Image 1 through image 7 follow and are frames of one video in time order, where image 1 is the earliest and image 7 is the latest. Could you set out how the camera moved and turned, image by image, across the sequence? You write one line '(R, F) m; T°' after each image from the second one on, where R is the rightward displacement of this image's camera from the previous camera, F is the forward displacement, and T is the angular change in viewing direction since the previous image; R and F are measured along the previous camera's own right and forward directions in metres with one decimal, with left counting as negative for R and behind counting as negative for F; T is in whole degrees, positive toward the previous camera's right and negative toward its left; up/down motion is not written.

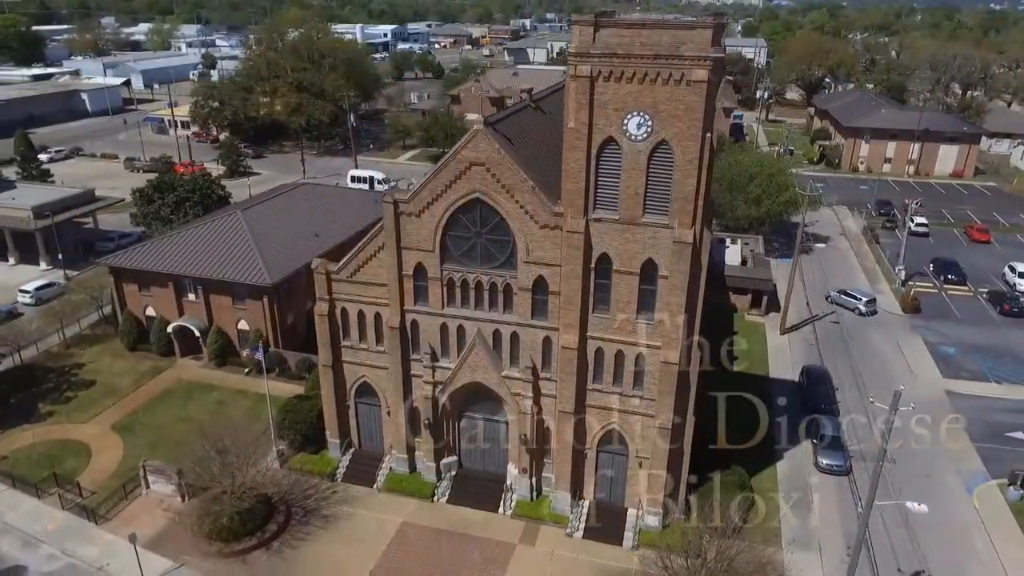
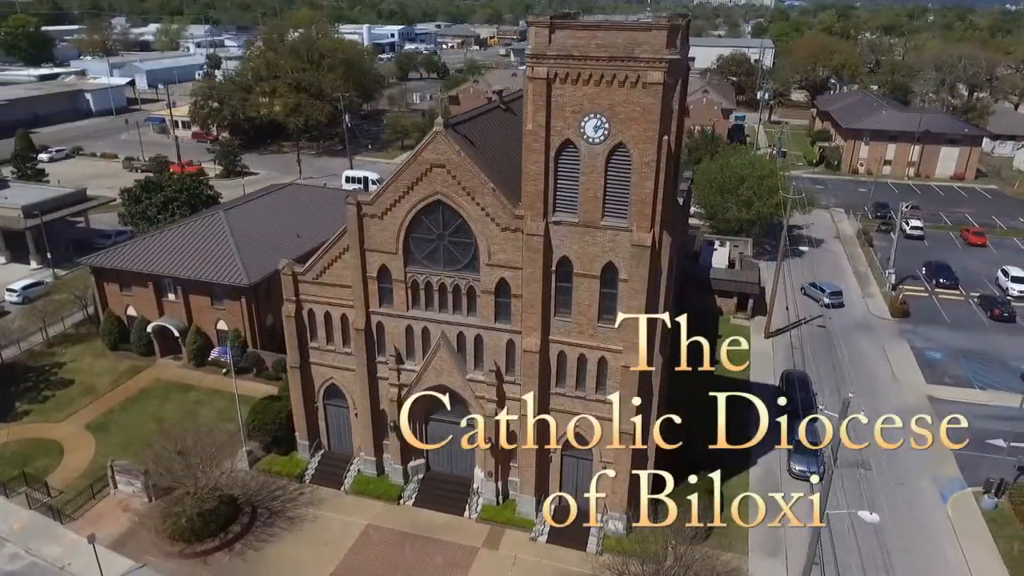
(+1.7, +0.2) m; -1°
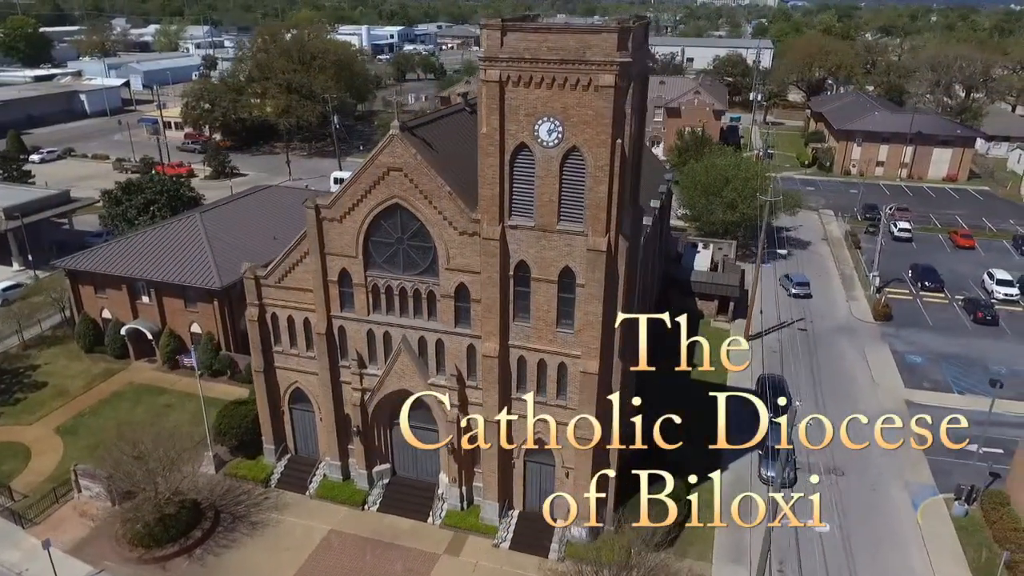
(+1.6, +0.2) m; 0°
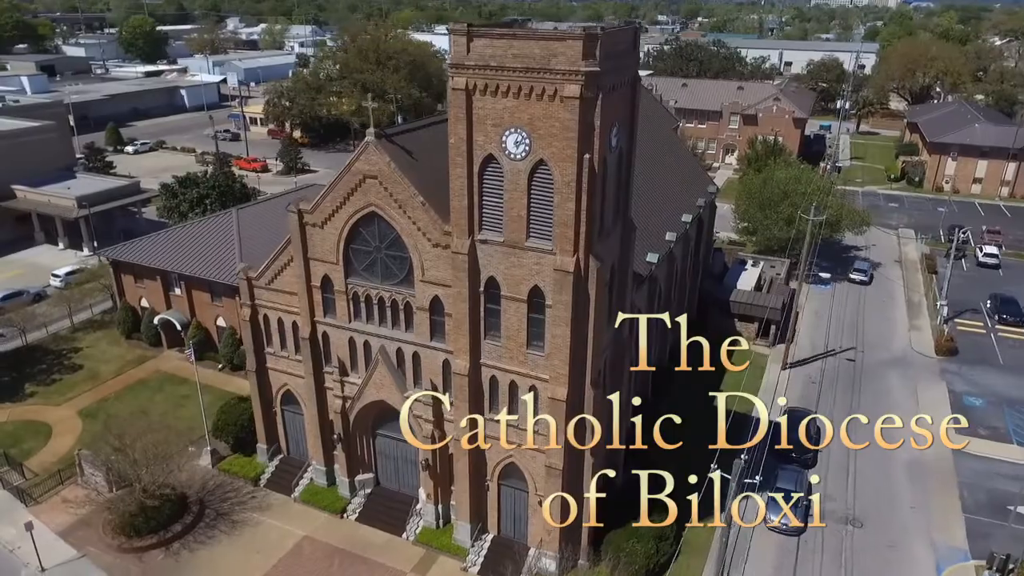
(+3.9, +1.3) m; -7°
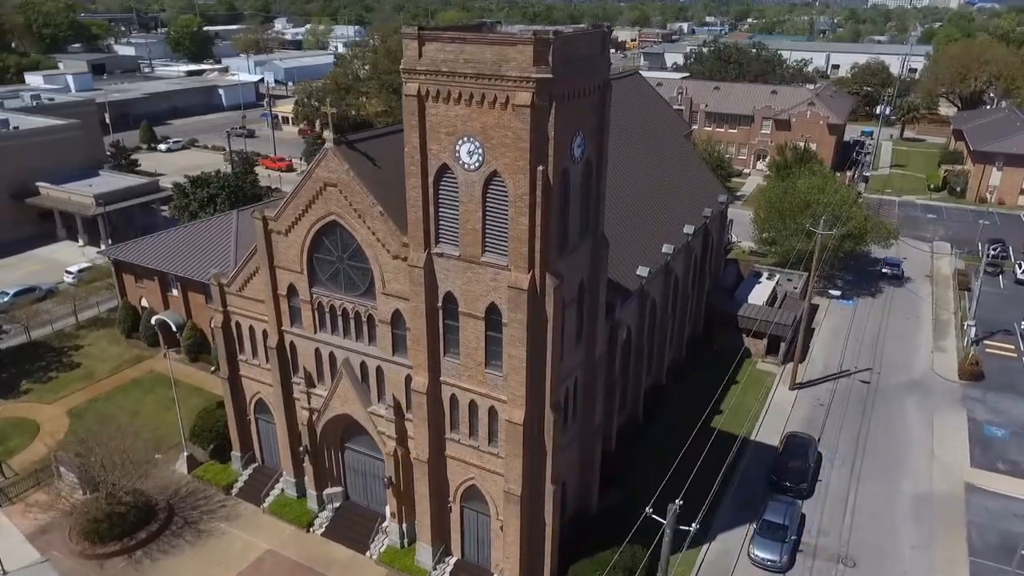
(+2.6, +1.2) m; -3°
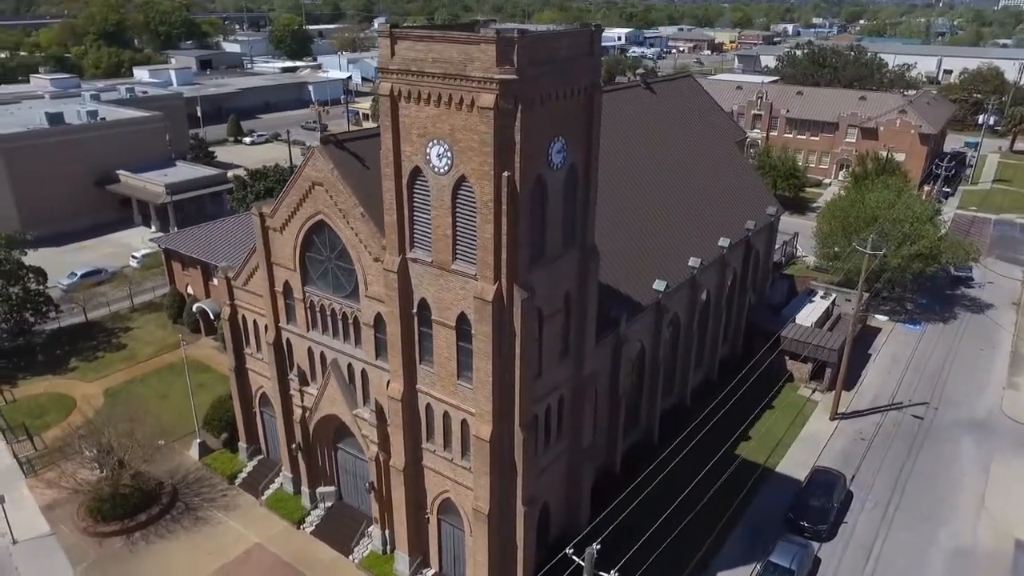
(+3.3, +1.2) m; -7°
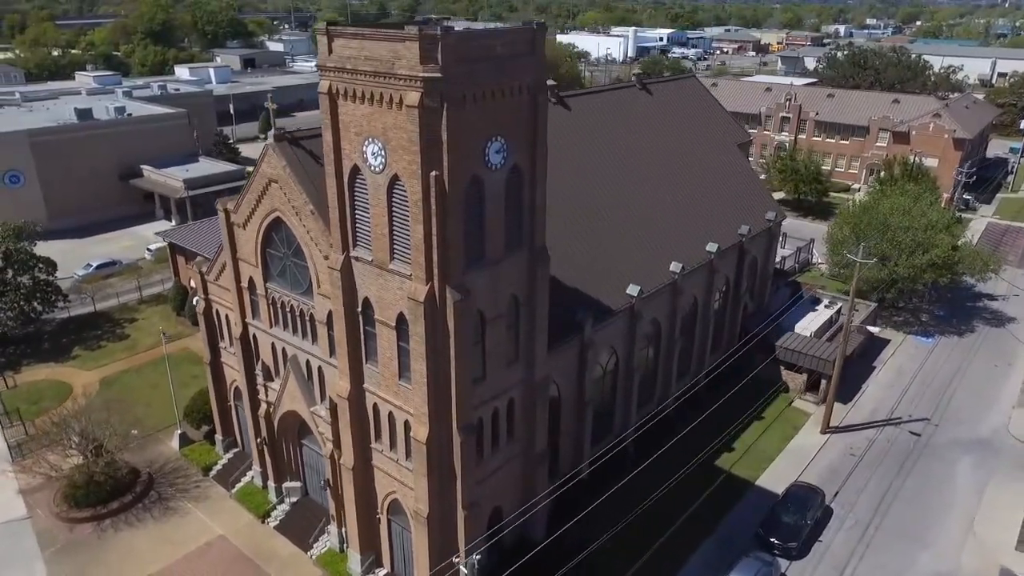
(+2.9, +0.4) m; -3°
